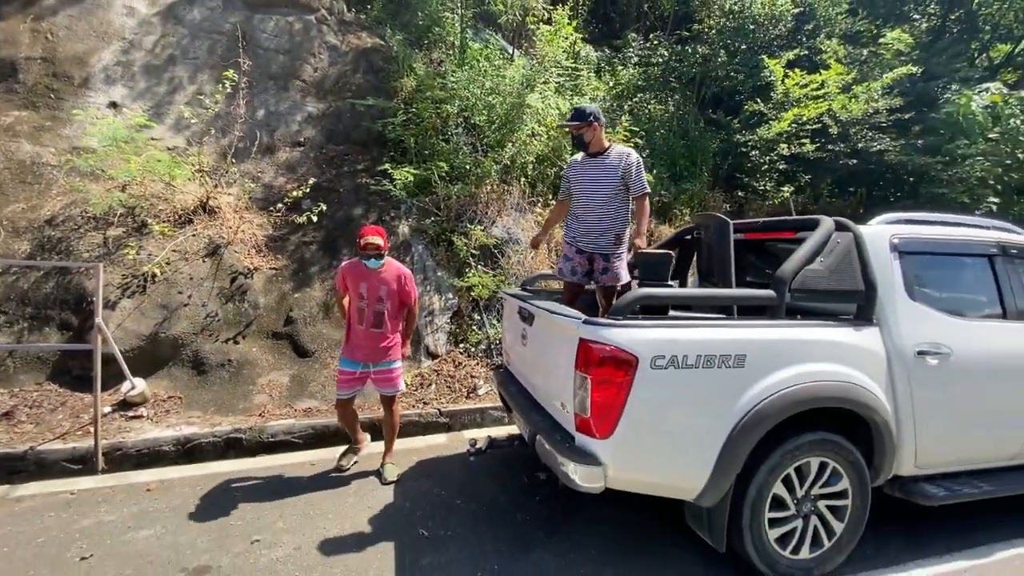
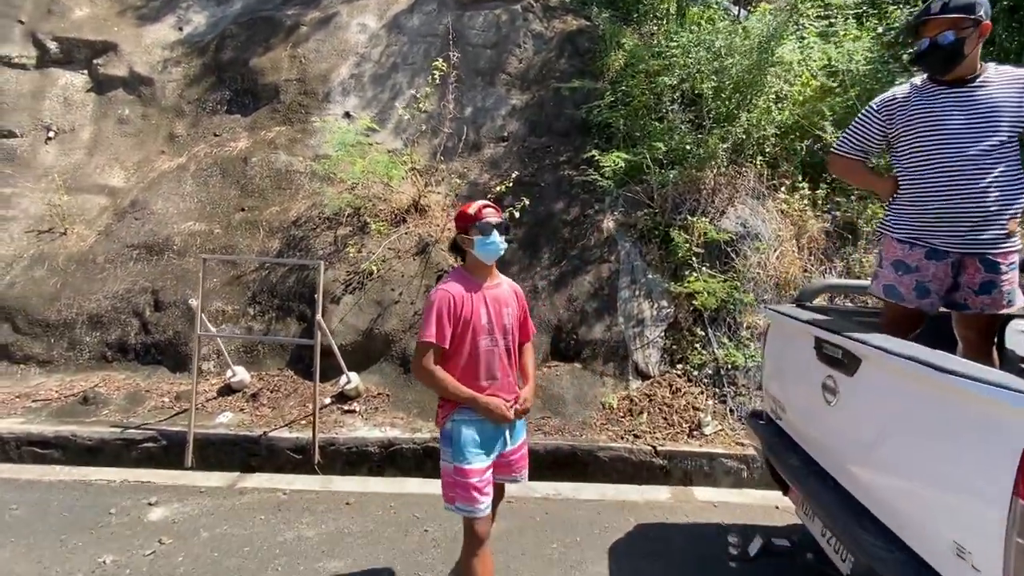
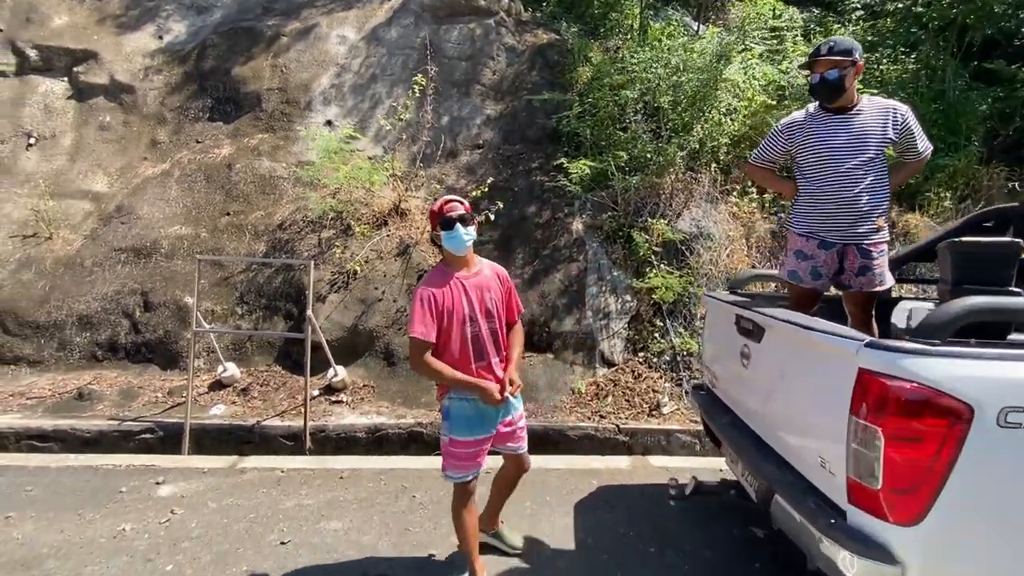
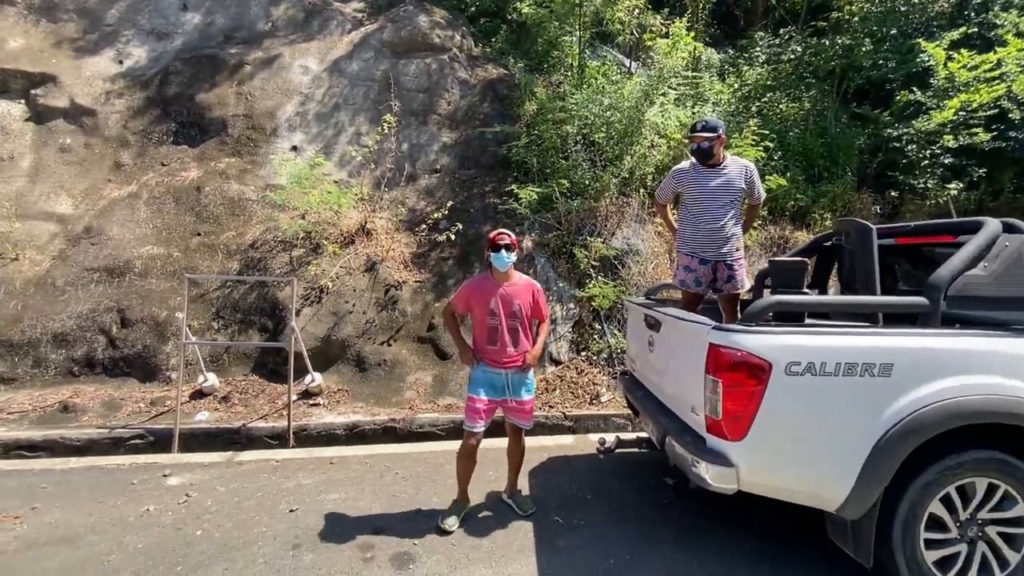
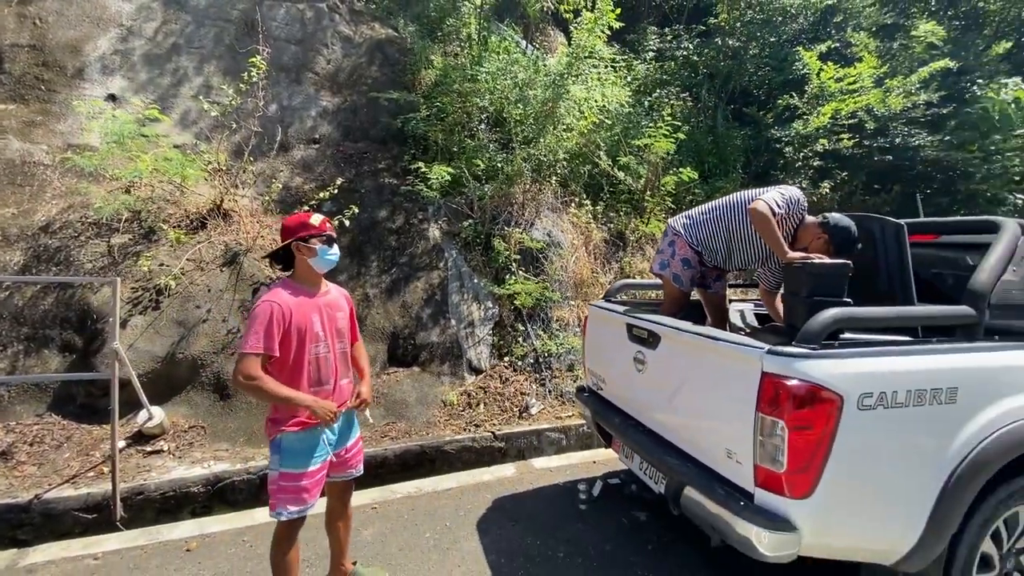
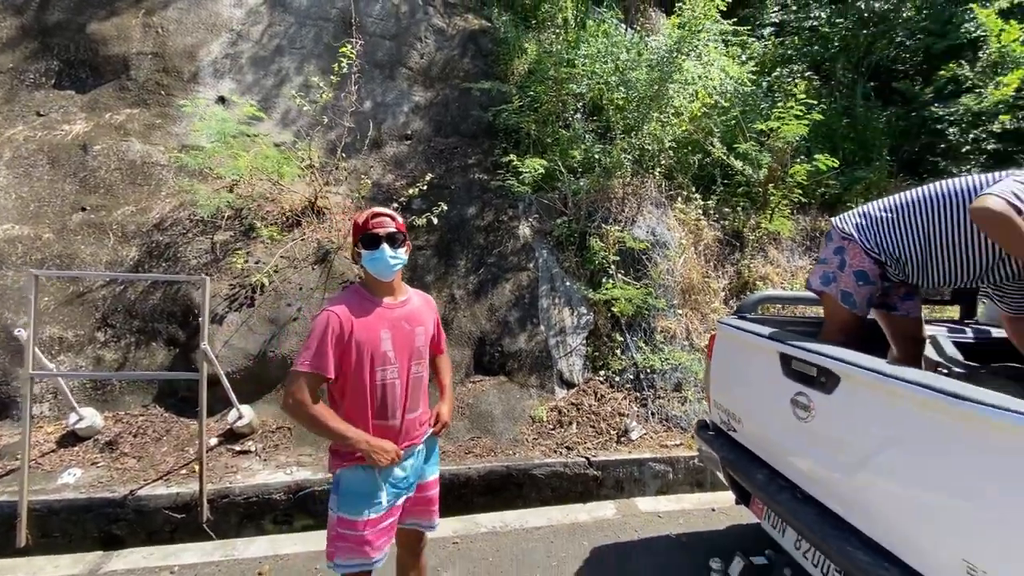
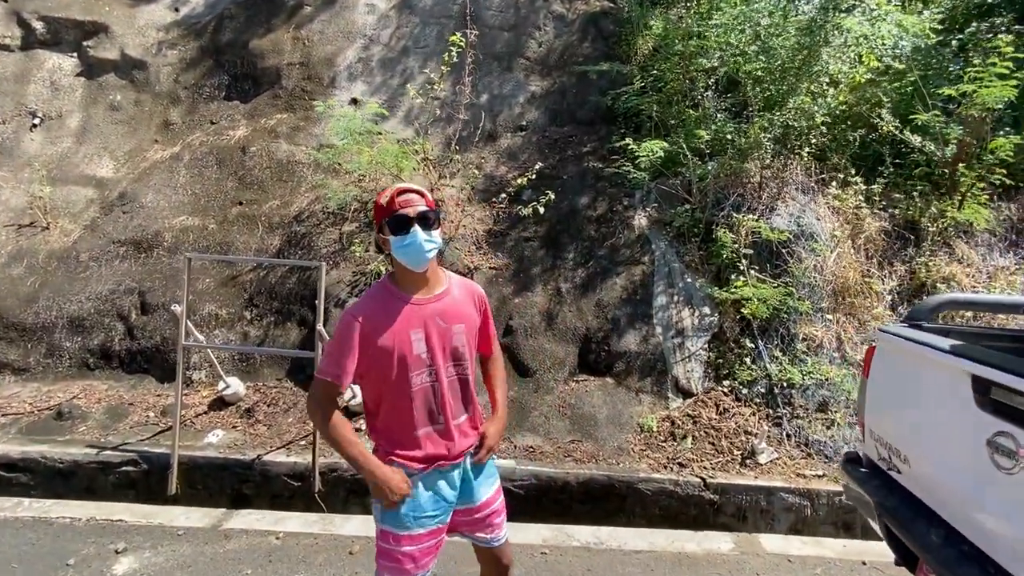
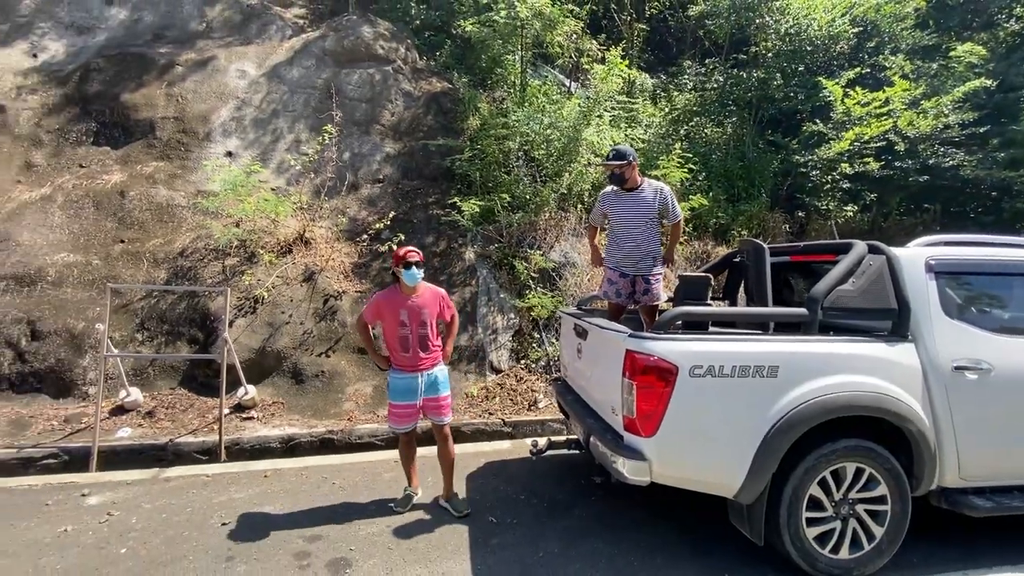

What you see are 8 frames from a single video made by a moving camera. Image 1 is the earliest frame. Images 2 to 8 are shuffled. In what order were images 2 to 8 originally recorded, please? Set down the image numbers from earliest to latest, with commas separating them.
8, 4, 3, 2, 7, 6, 5
